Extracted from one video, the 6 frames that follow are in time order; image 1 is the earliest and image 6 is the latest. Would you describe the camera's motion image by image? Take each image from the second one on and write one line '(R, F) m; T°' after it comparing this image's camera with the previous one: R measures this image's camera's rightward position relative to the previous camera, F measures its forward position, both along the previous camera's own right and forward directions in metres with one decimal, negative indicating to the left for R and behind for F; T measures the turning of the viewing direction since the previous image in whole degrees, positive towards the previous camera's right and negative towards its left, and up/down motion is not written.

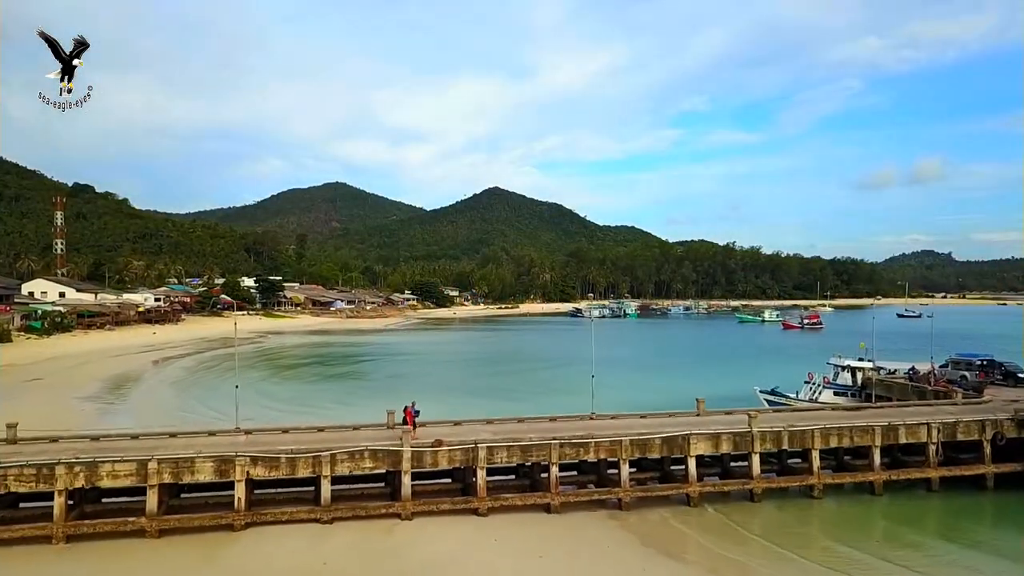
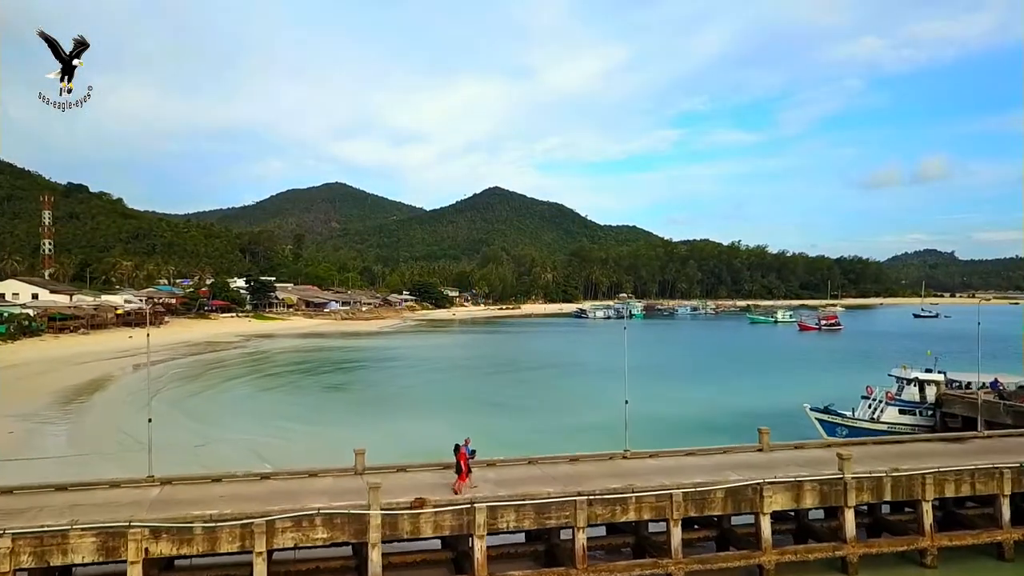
(-0.2, +4.2) m; 0°
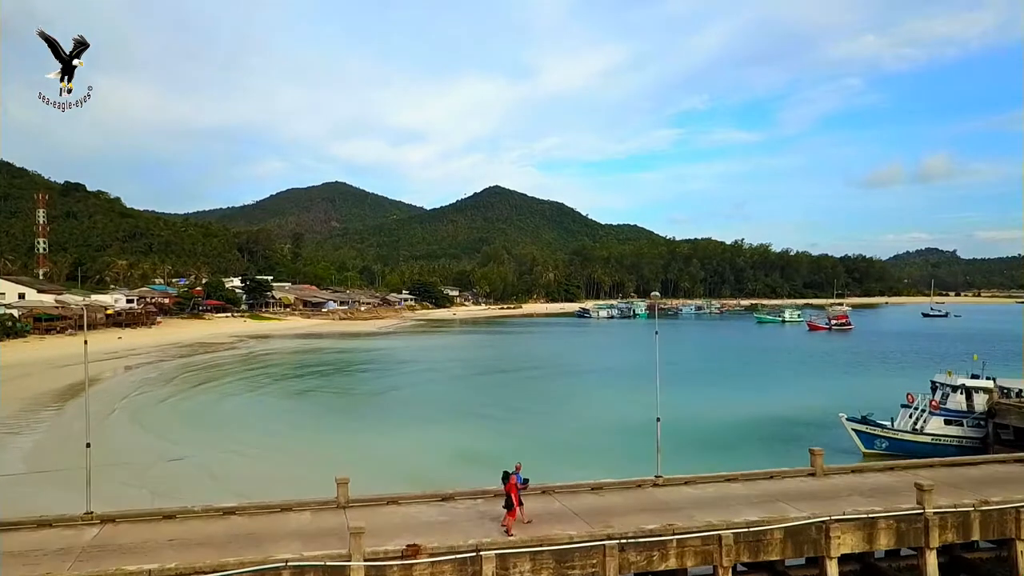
(-0.2, +2.1) m; 0°
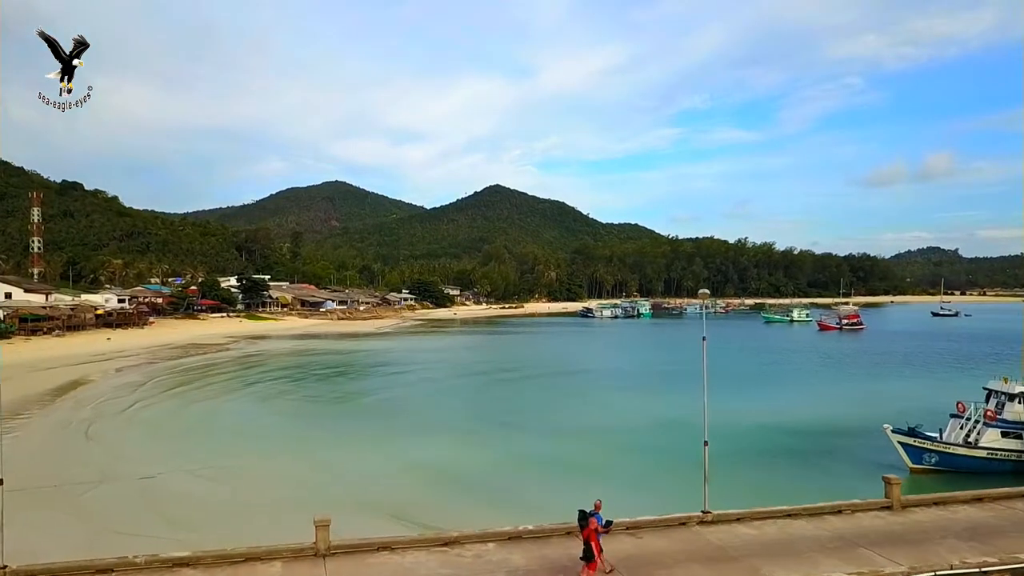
(-0.2, +2.0) m; 0°
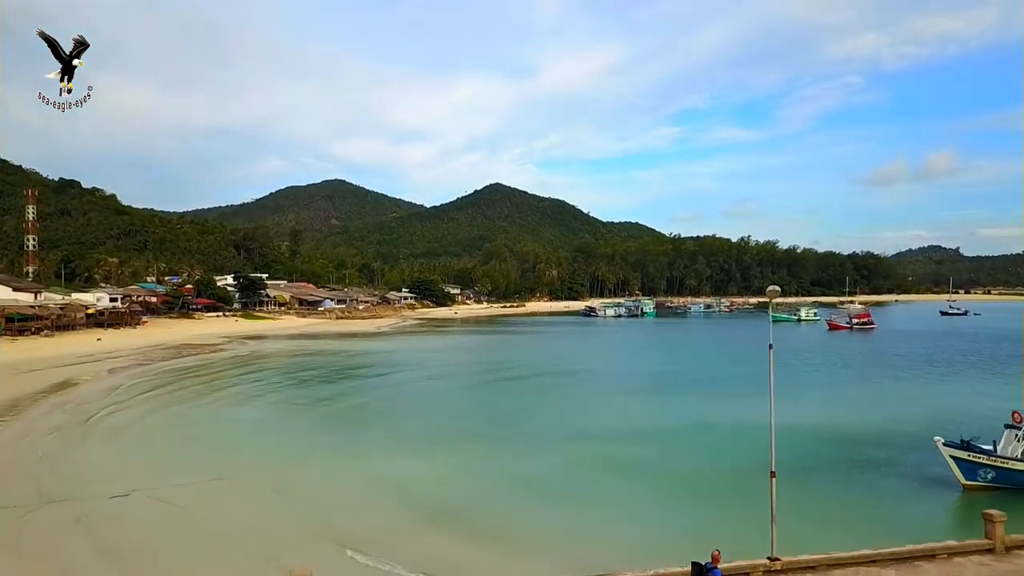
(-0.3, +1.8) m; 0°
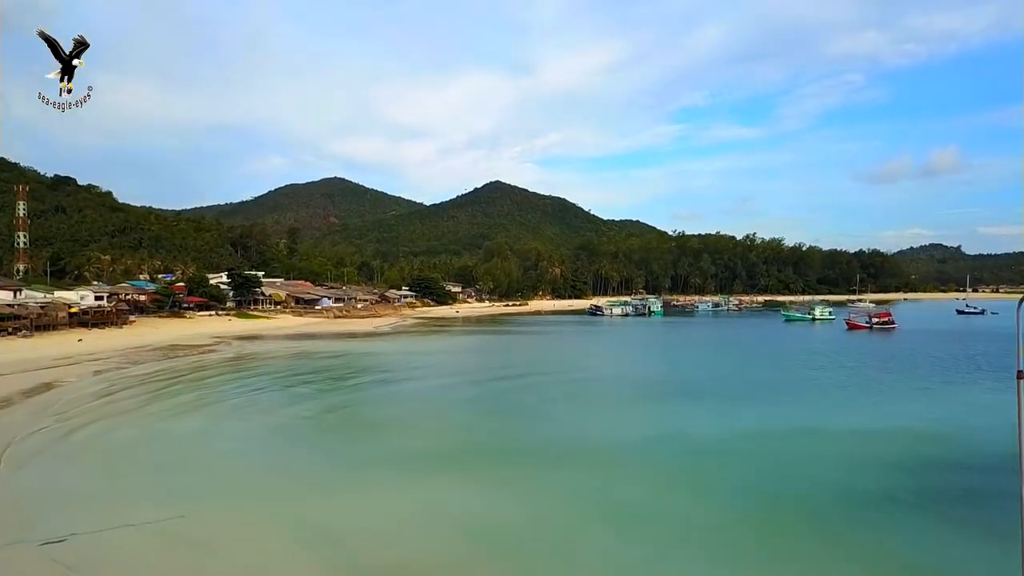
(-0.6, +3.2) m; 0°
